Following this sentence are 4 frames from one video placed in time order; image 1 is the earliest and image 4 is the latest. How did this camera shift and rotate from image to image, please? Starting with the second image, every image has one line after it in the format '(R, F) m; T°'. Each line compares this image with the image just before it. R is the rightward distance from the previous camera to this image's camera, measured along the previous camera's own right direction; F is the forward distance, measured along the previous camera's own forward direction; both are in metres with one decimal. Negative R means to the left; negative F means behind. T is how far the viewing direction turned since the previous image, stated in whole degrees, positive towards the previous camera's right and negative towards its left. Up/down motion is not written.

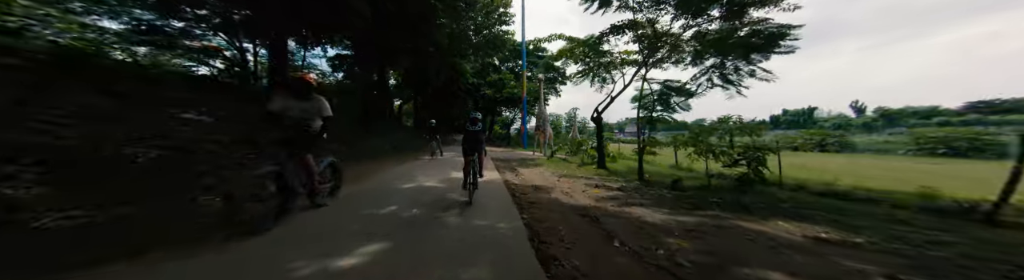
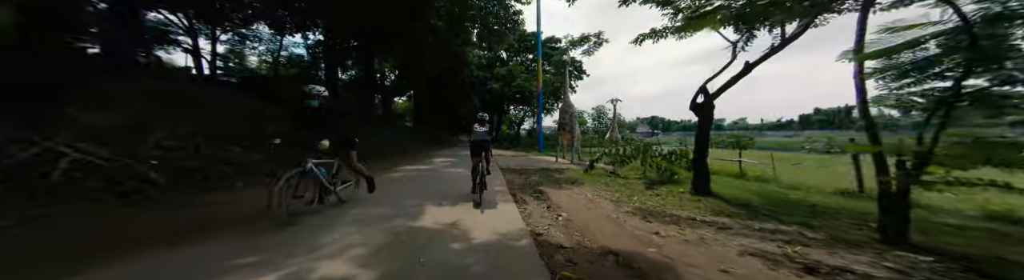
(-0.3, +2.7) m; -1°
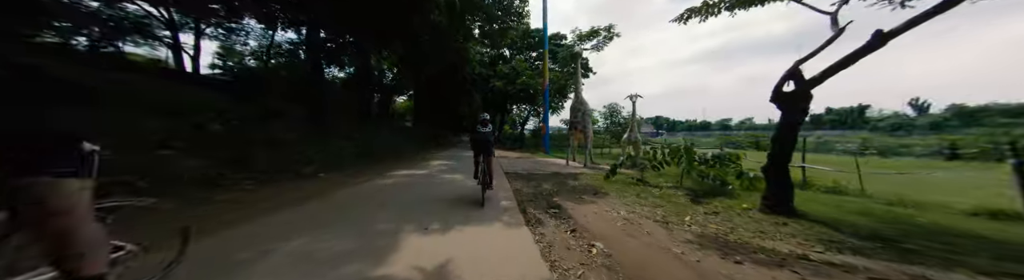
(-0.1, +0.9) m; -1°
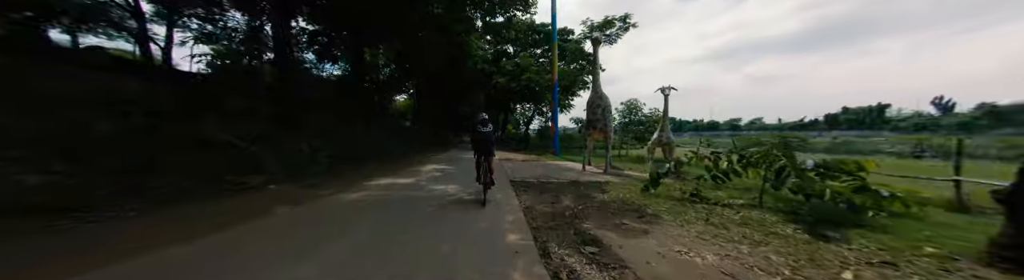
(-0.1, +1.2) m; -1°
